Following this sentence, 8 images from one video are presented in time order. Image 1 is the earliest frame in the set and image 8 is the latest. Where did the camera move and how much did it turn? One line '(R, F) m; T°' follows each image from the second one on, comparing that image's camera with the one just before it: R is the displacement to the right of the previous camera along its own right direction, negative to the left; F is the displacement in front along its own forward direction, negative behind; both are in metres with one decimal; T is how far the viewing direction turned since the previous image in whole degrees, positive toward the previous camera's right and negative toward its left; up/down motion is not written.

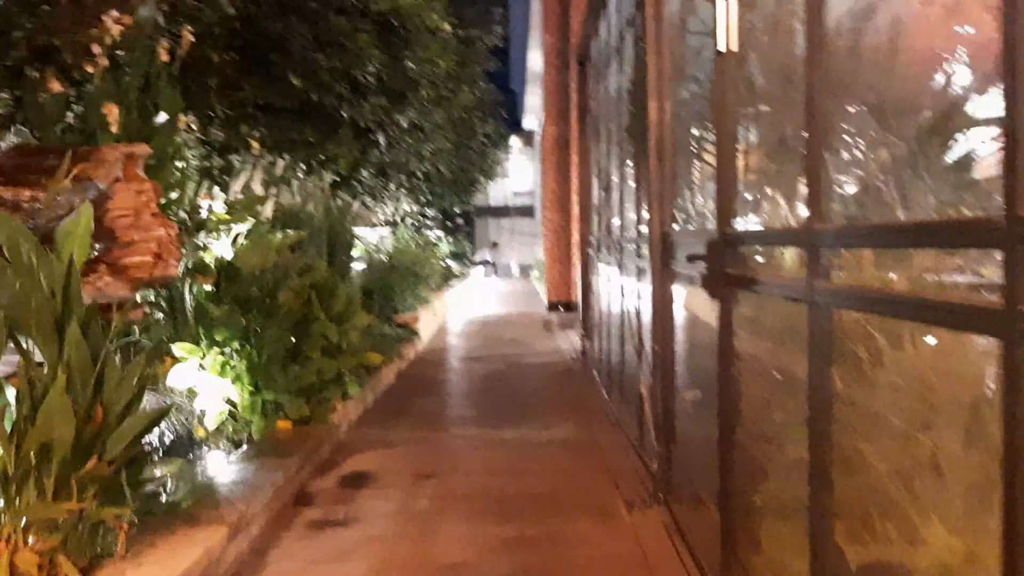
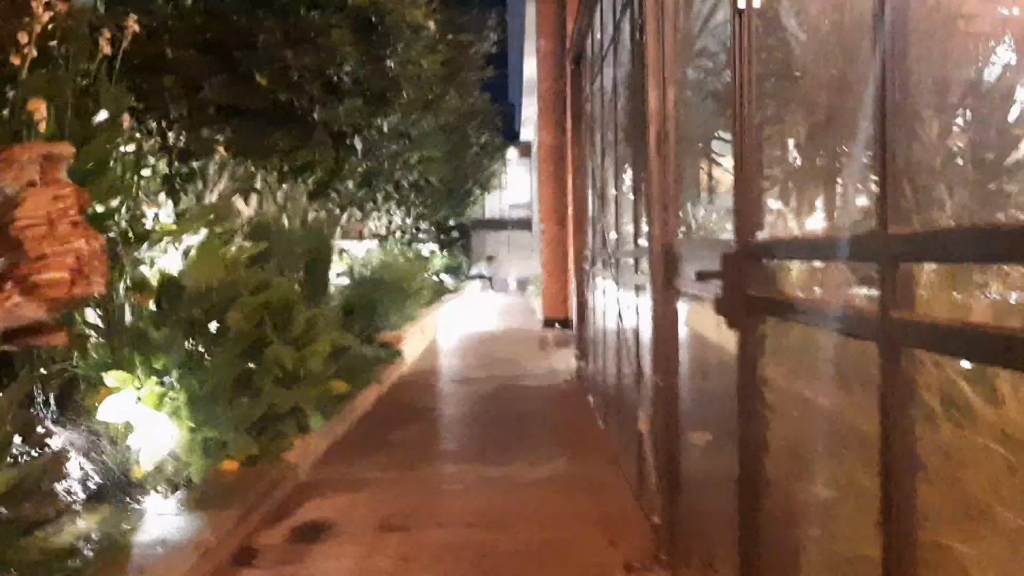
(+0.1, +0.5) m; 0°
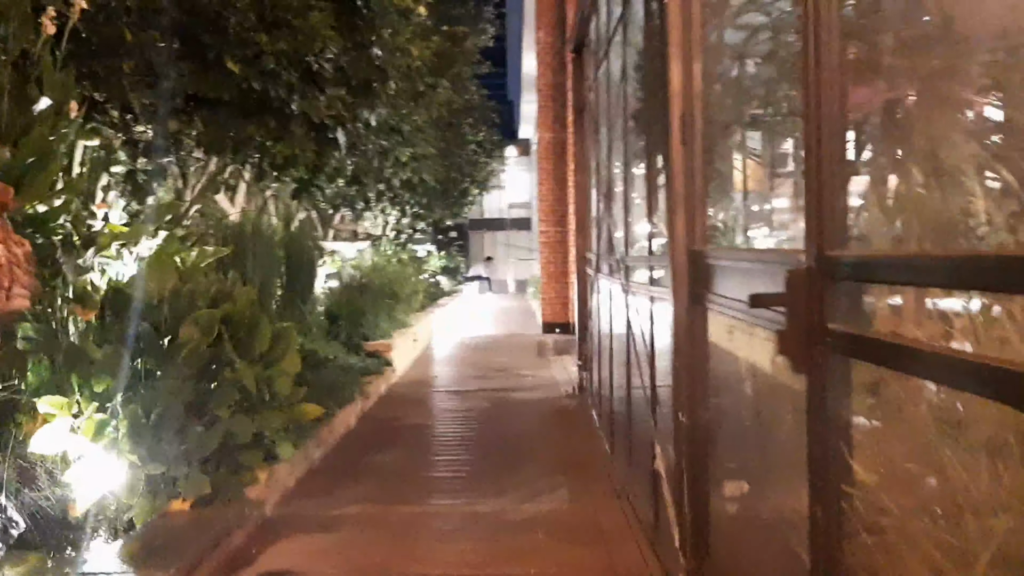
(0.0, +0.5) m; 0°
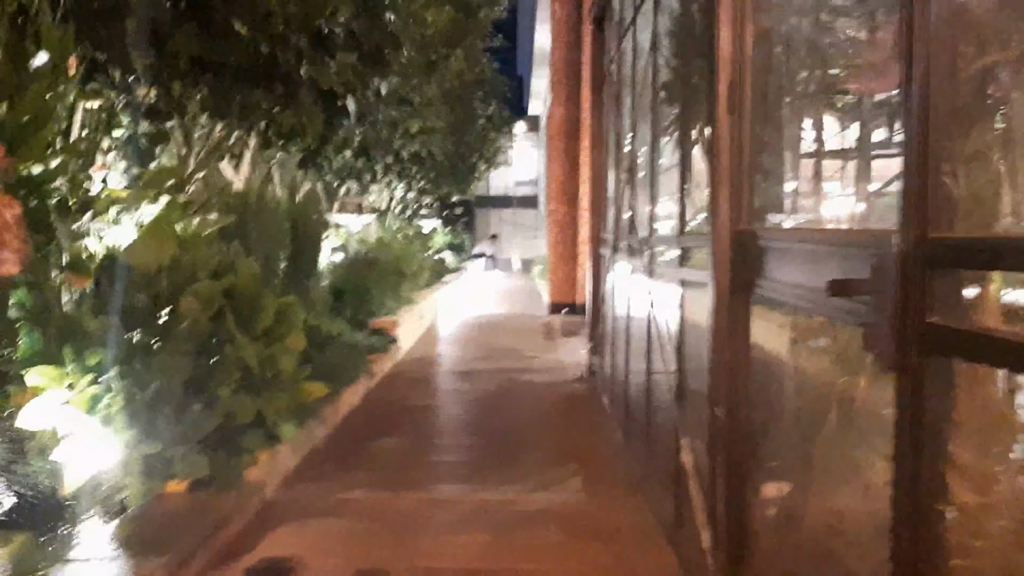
(-0.1, +0.2) m; 0°
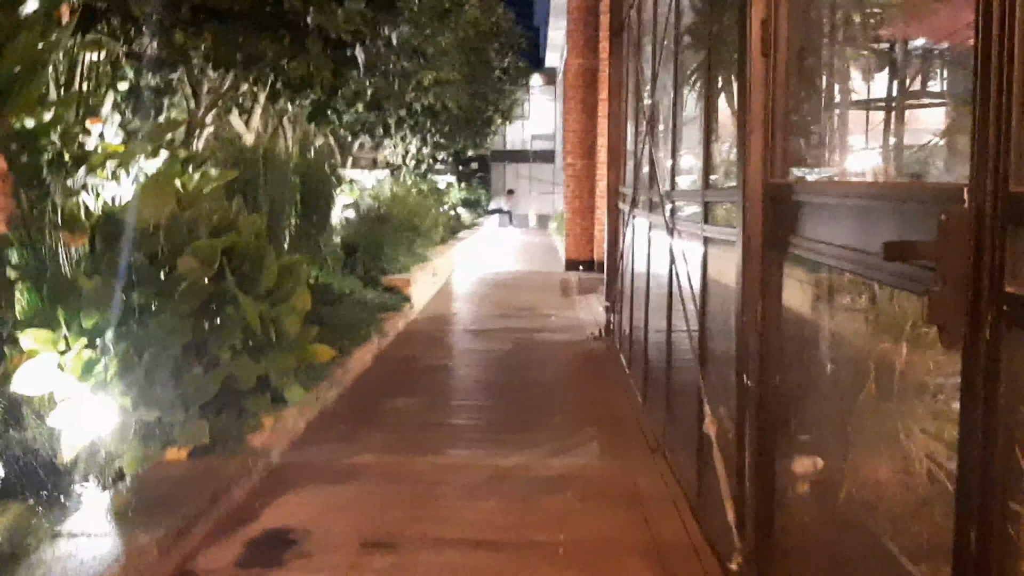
(0.0, +0.2) m; -1°
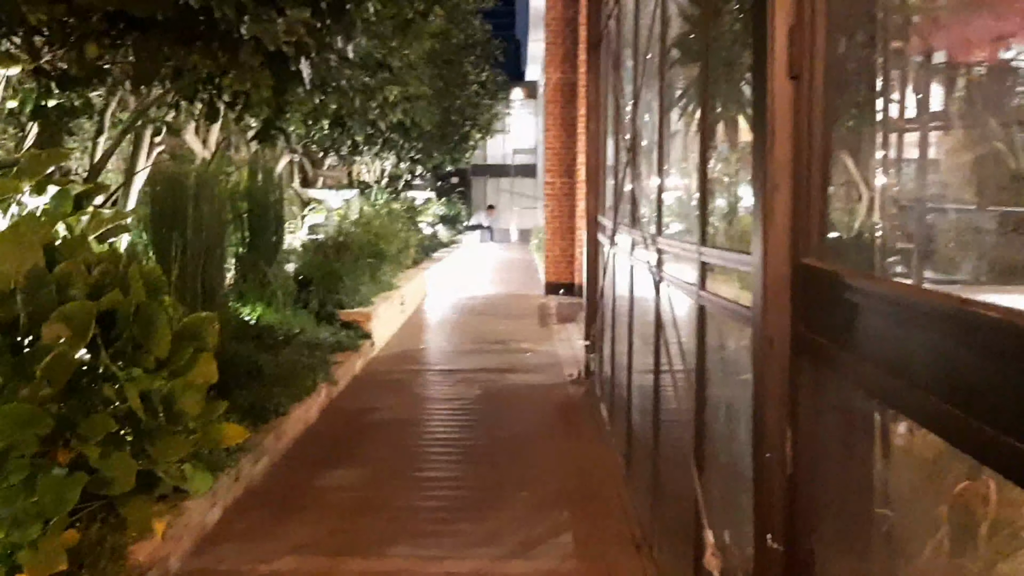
(+0.1, +0.6) m; +1°
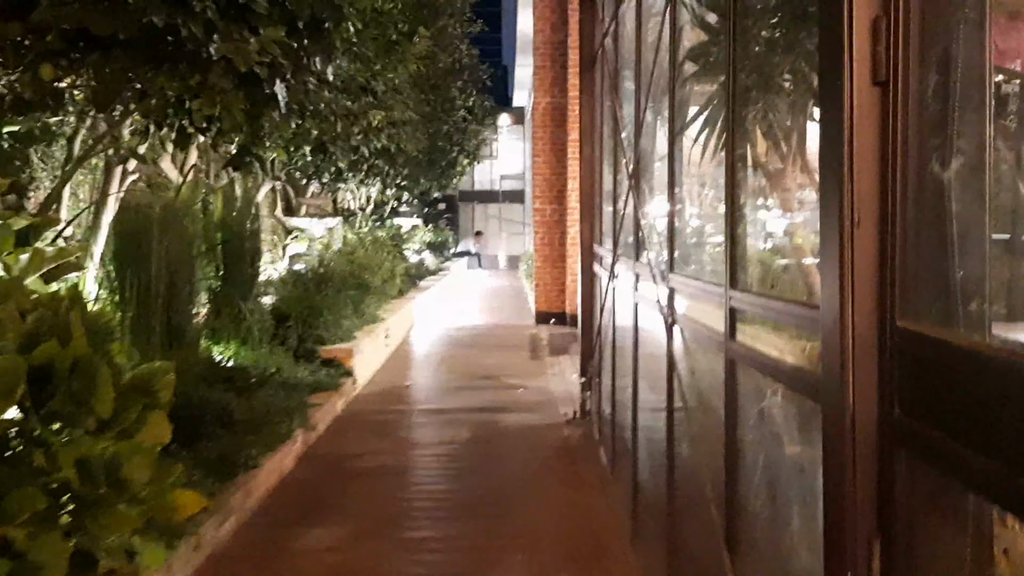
(0.0, +0.3) m; +1°
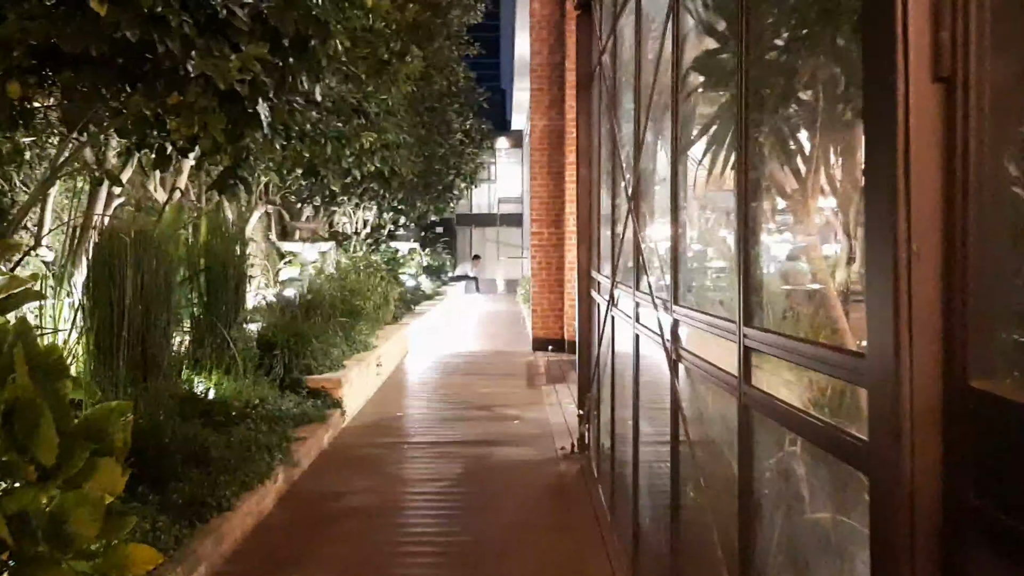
(0.0, +0.2) m; 0°
